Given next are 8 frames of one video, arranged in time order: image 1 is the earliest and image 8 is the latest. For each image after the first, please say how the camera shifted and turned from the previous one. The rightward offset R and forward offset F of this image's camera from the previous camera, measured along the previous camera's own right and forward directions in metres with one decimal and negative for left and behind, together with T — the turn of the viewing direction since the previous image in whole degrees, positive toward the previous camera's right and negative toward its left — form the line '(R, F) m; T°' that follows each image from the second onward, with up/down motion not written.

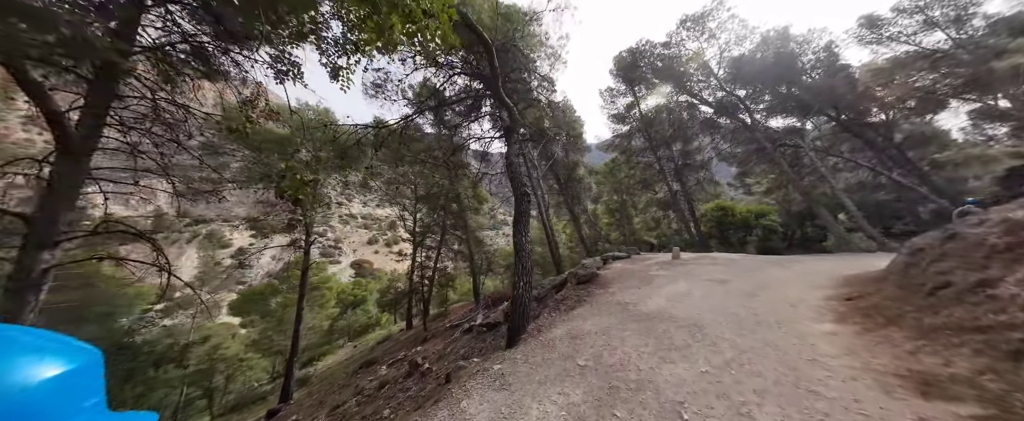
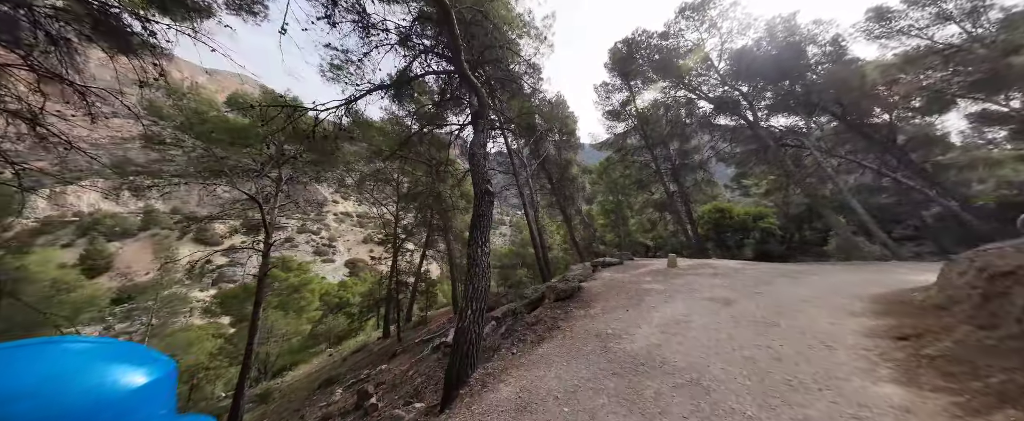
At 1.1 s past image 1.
(+0.5, +0.8) m; +1°
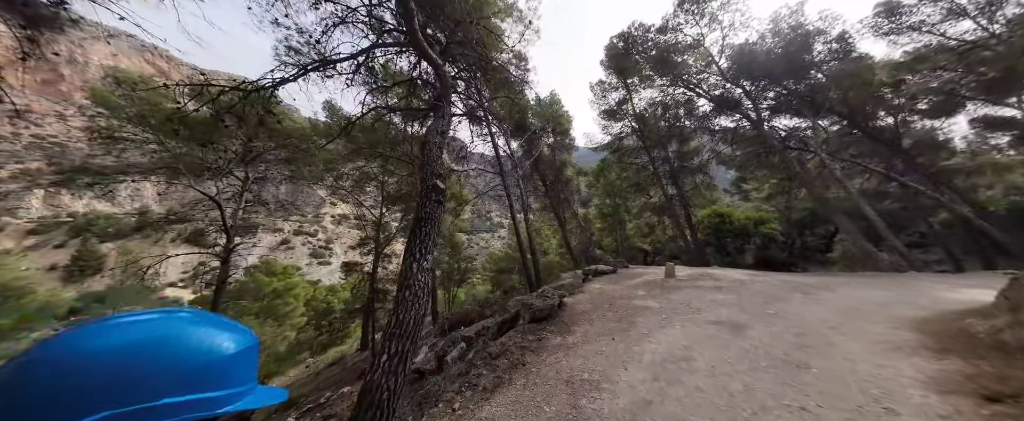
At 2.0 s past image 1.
(+0.4, +0.6) m; 0°
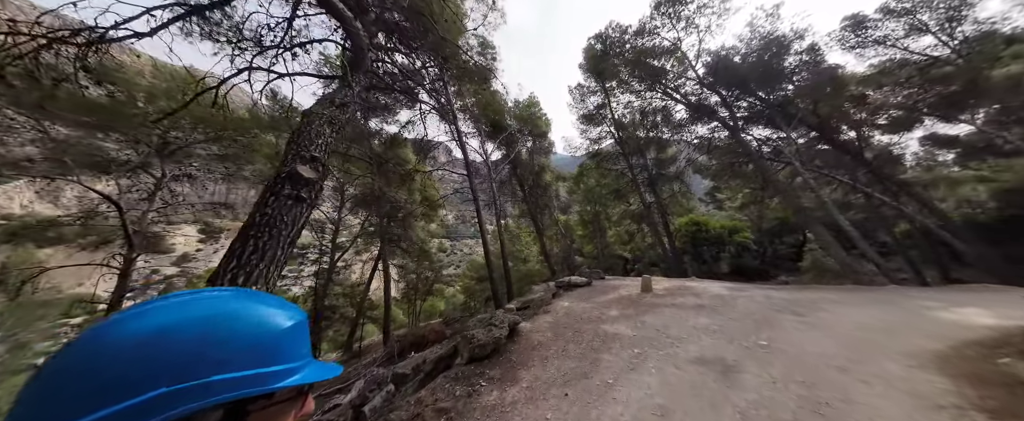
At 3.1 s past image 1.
(+0.5, +0.7) m; +3°
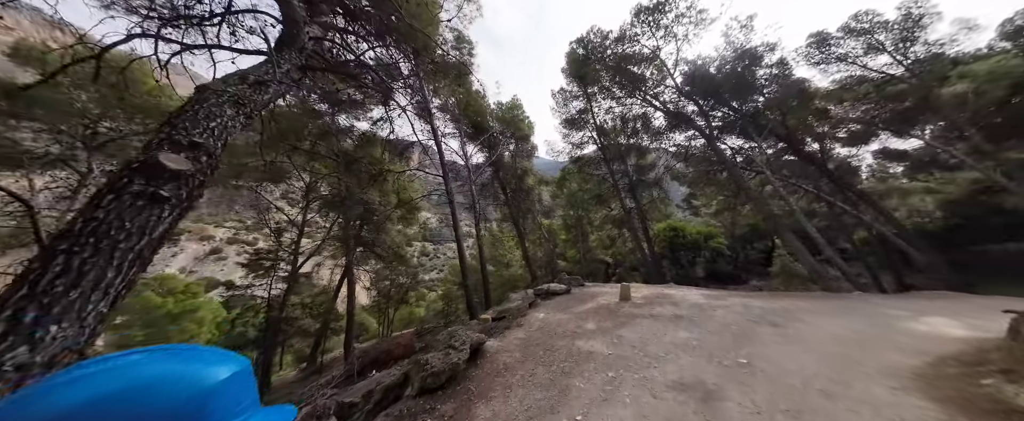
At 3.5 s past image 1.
(+0.2, +0.3) m; +3°
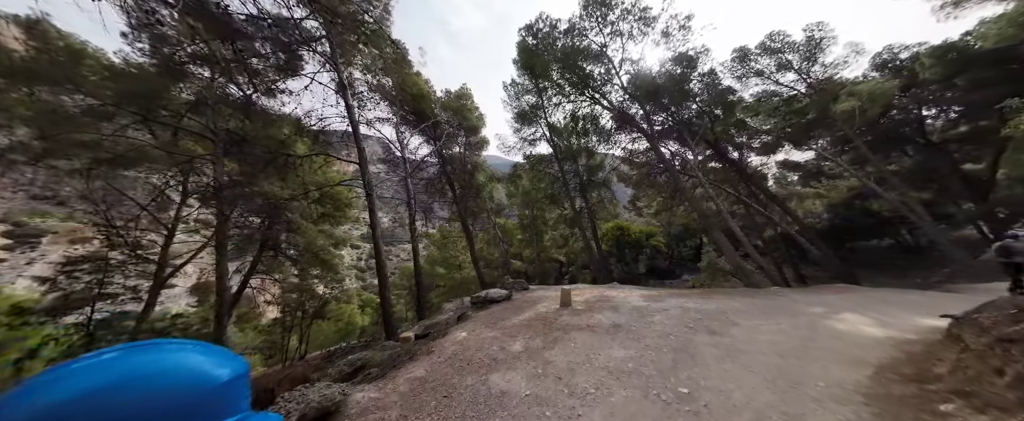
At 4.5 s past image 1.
(+0.6, +0.8) m; +9°
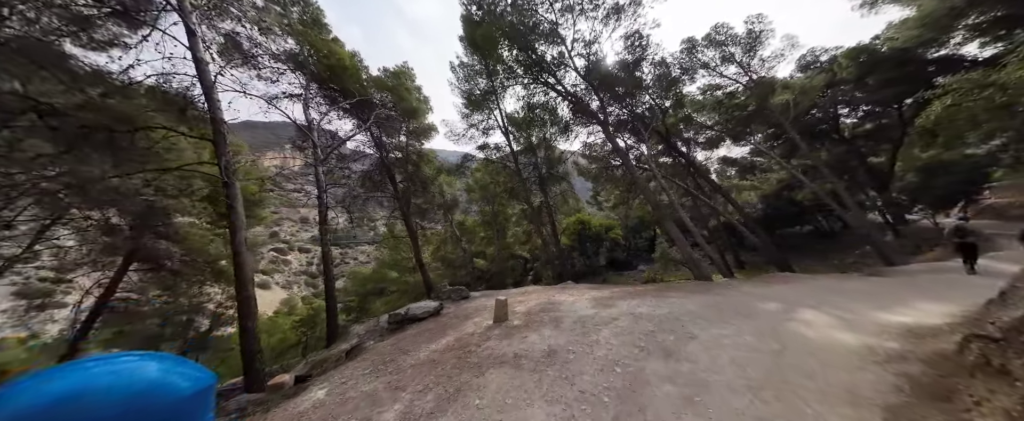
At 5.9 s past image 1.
(+0.8, +1.1) m; +7°
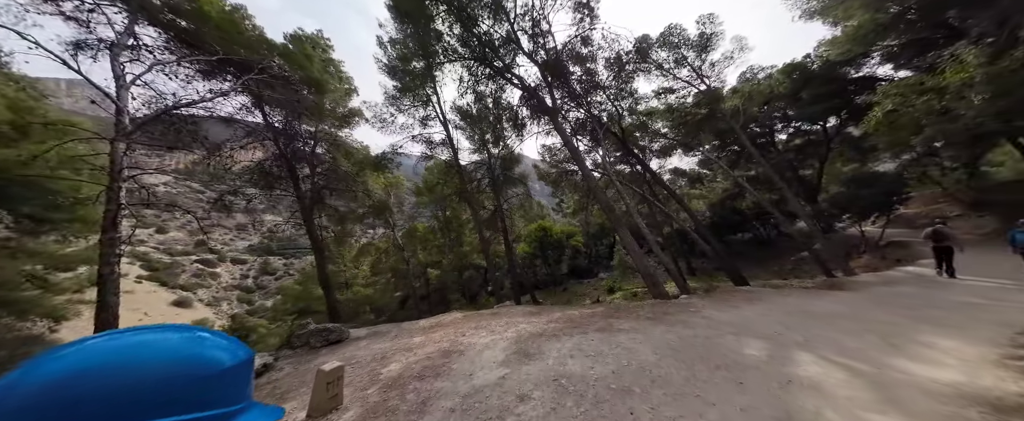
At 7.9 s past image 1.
(+1.2, +1.6) m; +7°
